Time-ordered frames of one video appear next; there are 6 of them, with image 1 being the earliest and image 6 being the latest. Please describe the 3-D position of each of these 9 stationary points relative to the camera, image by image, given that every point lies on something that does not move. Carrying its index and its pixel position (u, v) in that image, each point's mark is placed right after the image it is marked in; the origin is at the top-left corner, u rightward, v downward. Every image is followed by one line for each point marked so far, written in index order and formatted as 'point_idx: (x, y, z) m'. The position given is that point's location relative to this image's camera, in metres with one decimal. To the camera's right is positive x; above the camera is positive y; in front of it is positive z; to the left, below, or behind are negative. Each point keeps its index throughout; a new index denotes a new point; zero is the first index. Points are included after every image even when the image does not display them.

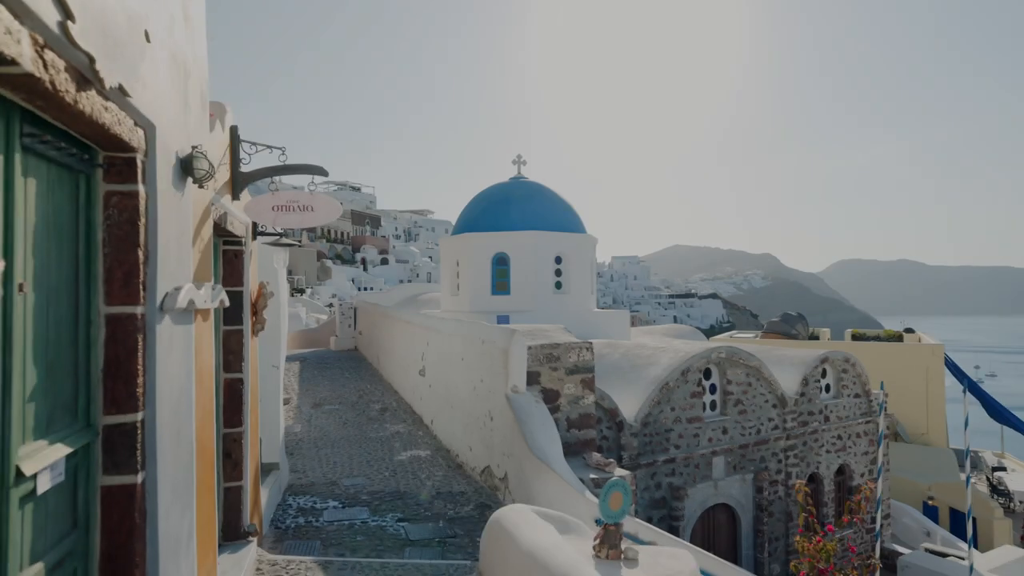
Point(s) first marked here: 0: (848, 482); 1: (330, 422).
0: (+6.7, -3.9, +11.5) m
1: (-2.6, -2.0, +8.4) m
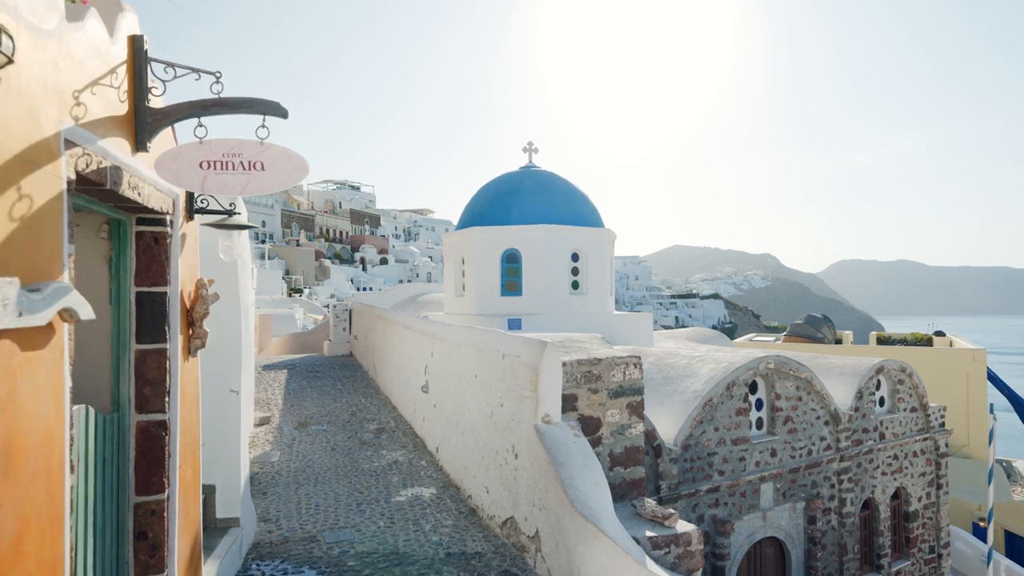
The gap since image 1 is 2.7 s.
0: (+6.9, -3.9, +10.2) m
1: (-2.4, -2.0, +7.0) m
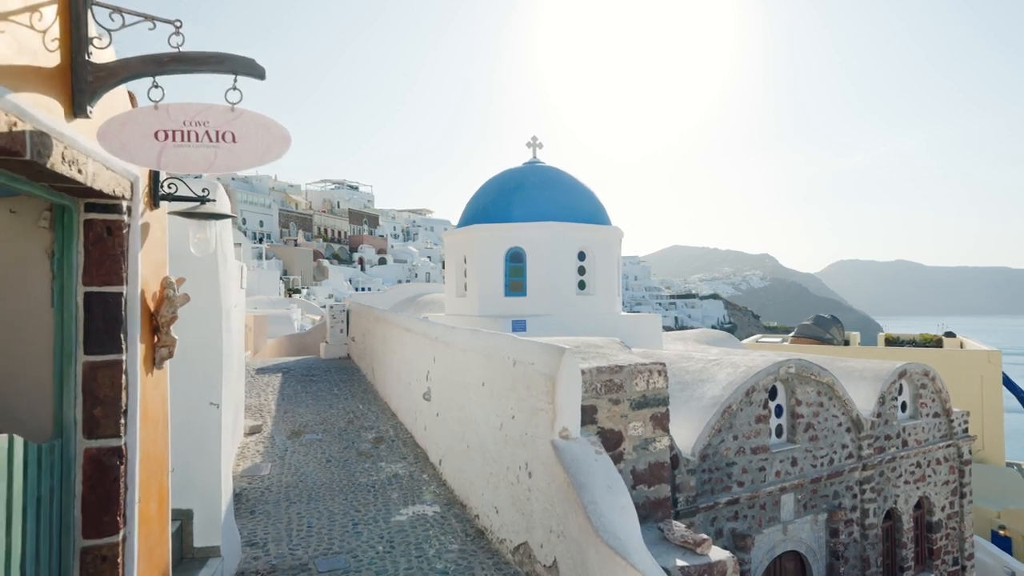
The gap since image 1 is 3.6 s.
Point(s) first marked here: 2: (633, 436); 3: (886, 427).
0: (+7.0, -3.9, +9.8) m
1: (-2.3, -2.0, +6.6) m
2: (+0.9, -1.2, +4.5) m
3: (+5.9, -2.2, +9.2) m
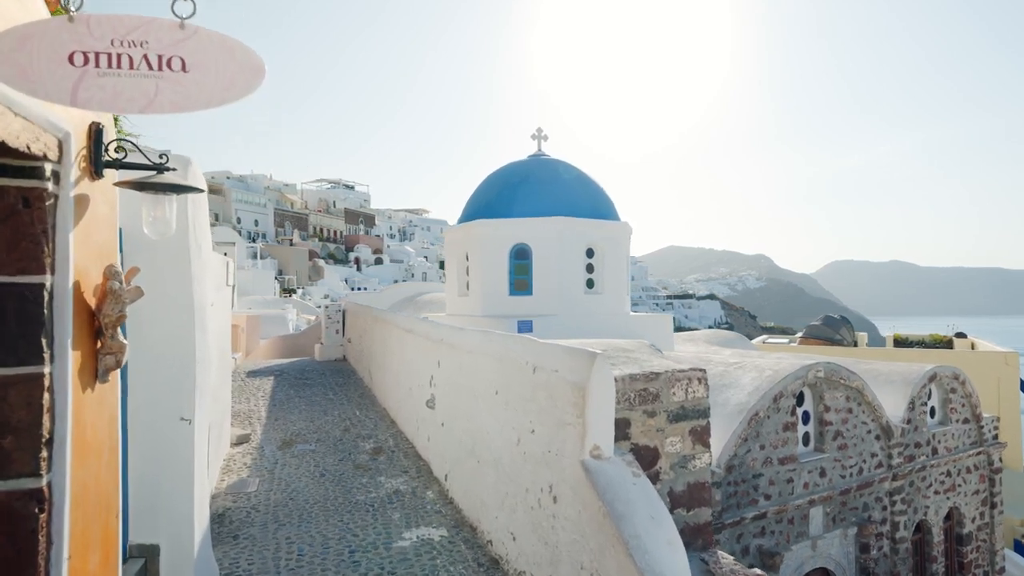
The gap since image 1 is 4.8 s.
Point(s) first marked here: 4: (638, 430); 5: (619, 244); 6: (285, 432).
0: (+7.1, -3.9, +9.2) m
1: (-2.2, -1.9, +6.0) m
2: (+1.1, -1.1, +3.9) m
3: (+6.0, -2.2, +8.7) m
4: (+0.8, -0.9, +3.8) m
5: (+2.1, +0.9, +11.6) m
6: (-2.9, -1.9, +7.5) m
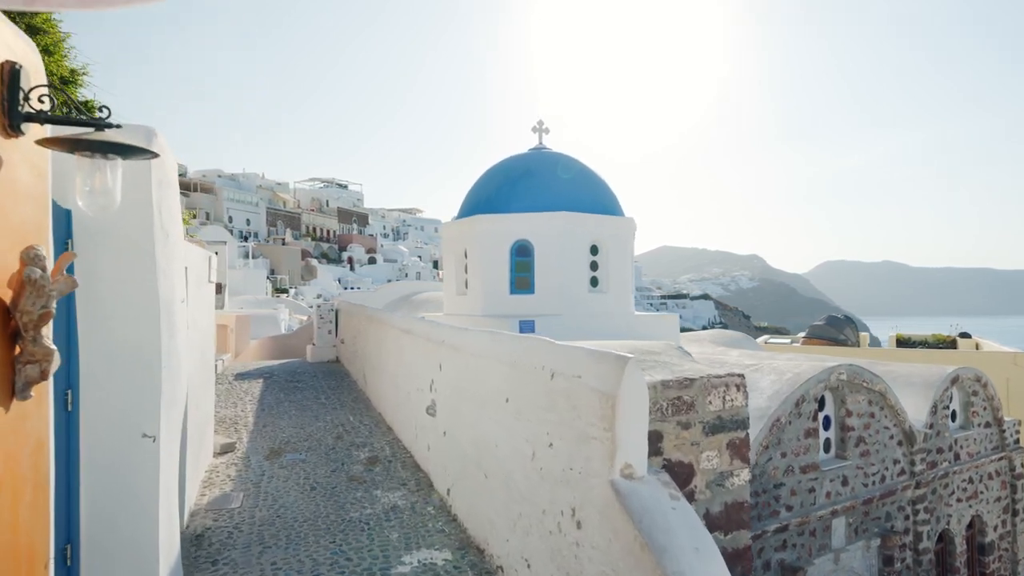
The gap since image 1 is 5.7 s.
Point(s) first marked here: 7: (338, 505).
0: (+7.2, -3.8, +8.9) m
1: (-2.1, -1.9, +5.5) m
2: (+1.2, -1.1, +3.5) m
3: (+6.1, -2.2, +8.3) m
4: (+0.9, -0.9, +3.4) m
5: (+2.1, +0.9, +11.2) m
6: (-2.9, -1.8, +7.0) m
7: (-1.5, -1.9, +5.2) m
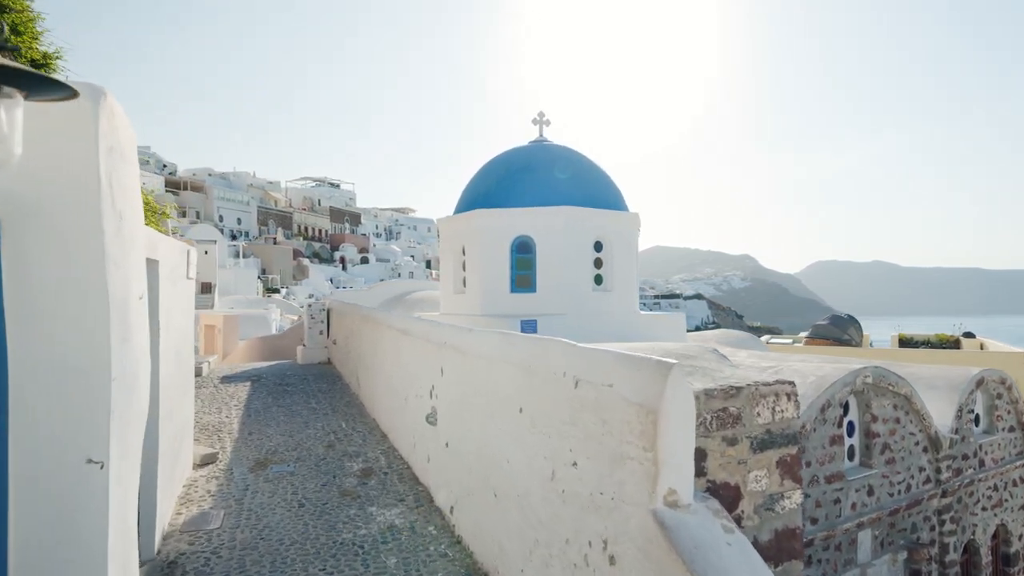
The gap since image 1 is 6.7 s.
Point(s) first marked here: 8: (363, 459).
0: (+7.2, -3.8, +8.5) m
1: (-2.0, -1.9, +5.0) m
2: (+1.3, -1.1, +3.0) m
3: (+6.1, -2.1, +7.9) m
4: (+1.0, -0.9, +2.9) m
5: (+2.1, +0.9, +10.7) m
6: (-2.8, -1.8, +6.4) m
7: (-1.5, -1.9, +4.7) m
8: (-1.6, -1.8, +6.1) m
